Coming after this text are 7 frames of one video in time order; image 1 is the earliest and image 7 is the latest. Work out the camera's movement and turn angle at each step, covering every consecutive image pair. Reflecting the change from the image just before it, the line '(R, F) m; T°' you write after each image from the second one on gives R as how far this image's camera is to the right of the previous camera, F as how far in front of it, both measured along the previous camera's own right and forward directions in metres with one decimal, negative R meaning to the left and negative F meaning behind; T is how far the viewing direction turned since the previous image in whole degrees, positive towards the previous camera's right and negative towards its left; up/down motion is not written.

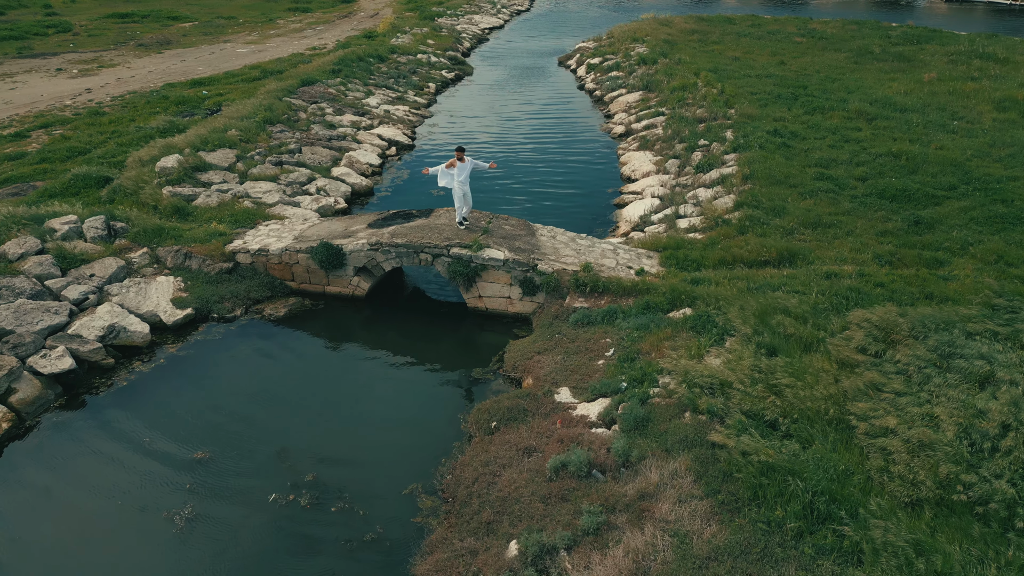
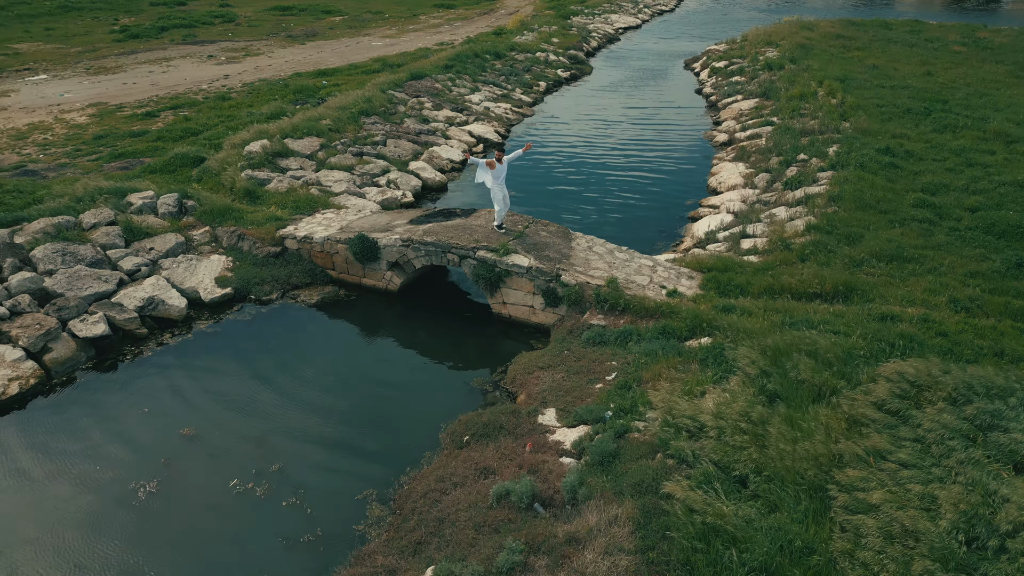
(+2.2, +0.8) m; -11°
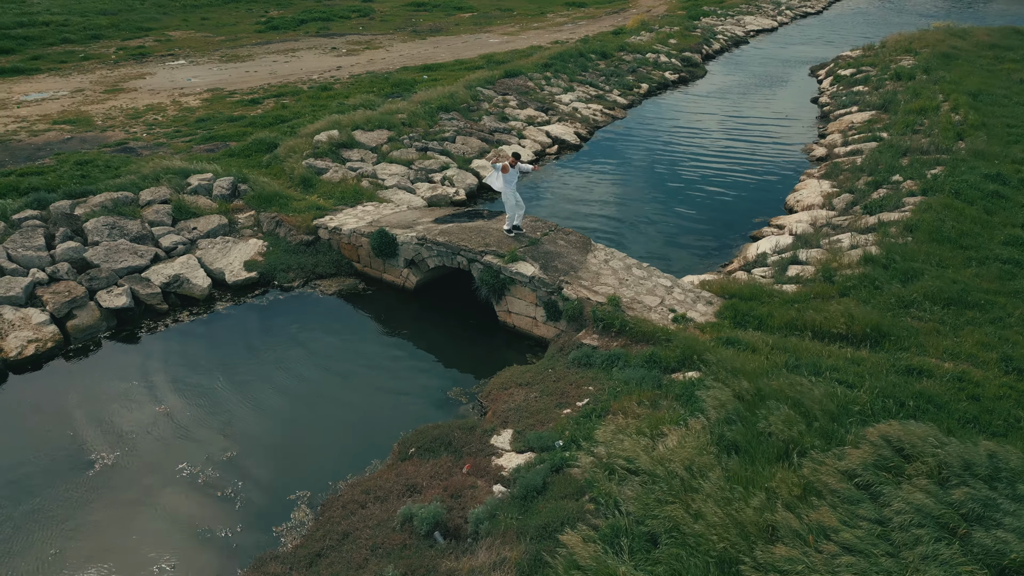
(+2.4, +0.9) m; -10°
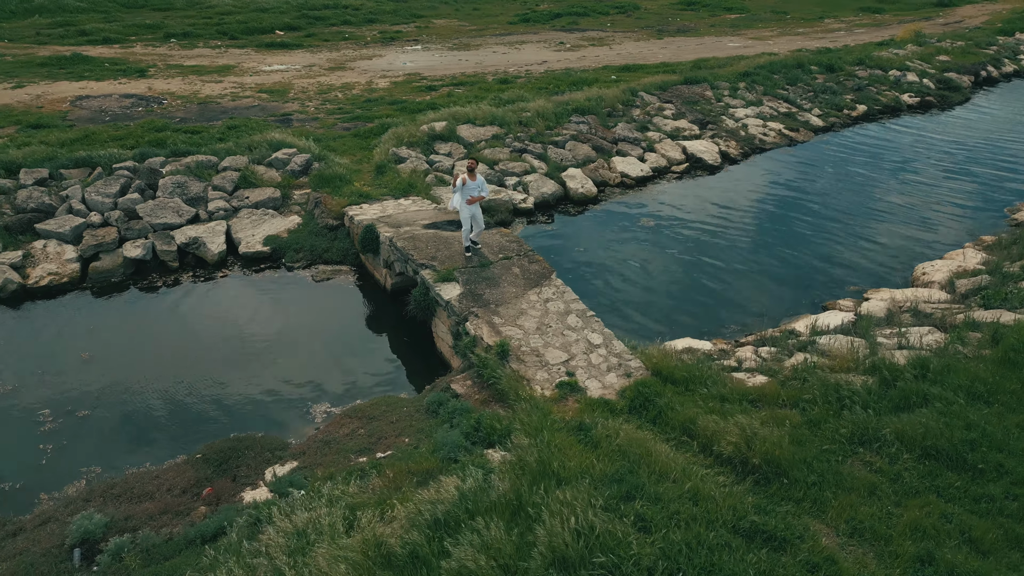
(+5.6, +2.6) m; -22°
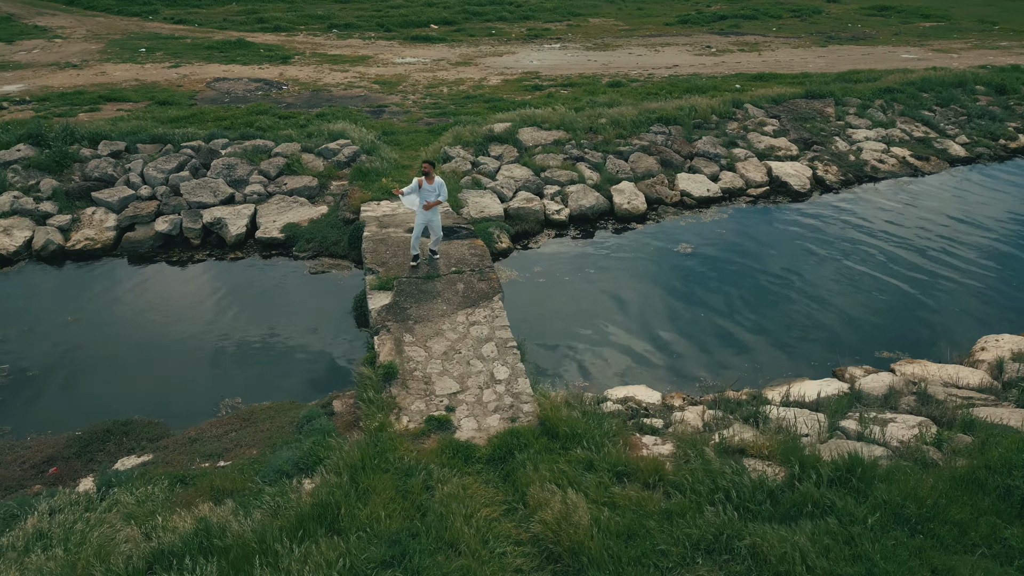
(+3.6, +1.4) m; -14°
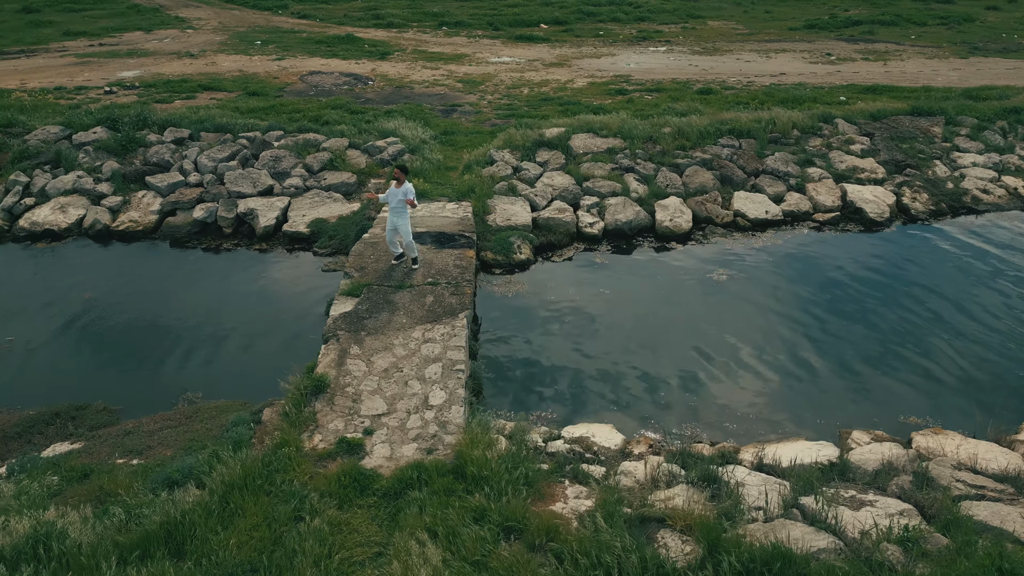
(+2.2, +1.0) m; -10°
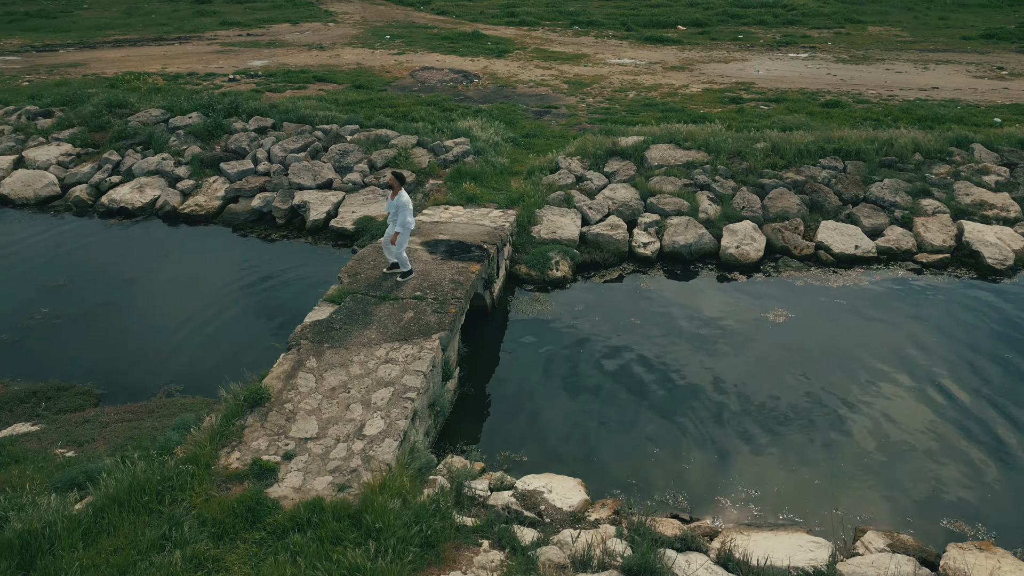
(+2.1, +1.3) m; -11°
